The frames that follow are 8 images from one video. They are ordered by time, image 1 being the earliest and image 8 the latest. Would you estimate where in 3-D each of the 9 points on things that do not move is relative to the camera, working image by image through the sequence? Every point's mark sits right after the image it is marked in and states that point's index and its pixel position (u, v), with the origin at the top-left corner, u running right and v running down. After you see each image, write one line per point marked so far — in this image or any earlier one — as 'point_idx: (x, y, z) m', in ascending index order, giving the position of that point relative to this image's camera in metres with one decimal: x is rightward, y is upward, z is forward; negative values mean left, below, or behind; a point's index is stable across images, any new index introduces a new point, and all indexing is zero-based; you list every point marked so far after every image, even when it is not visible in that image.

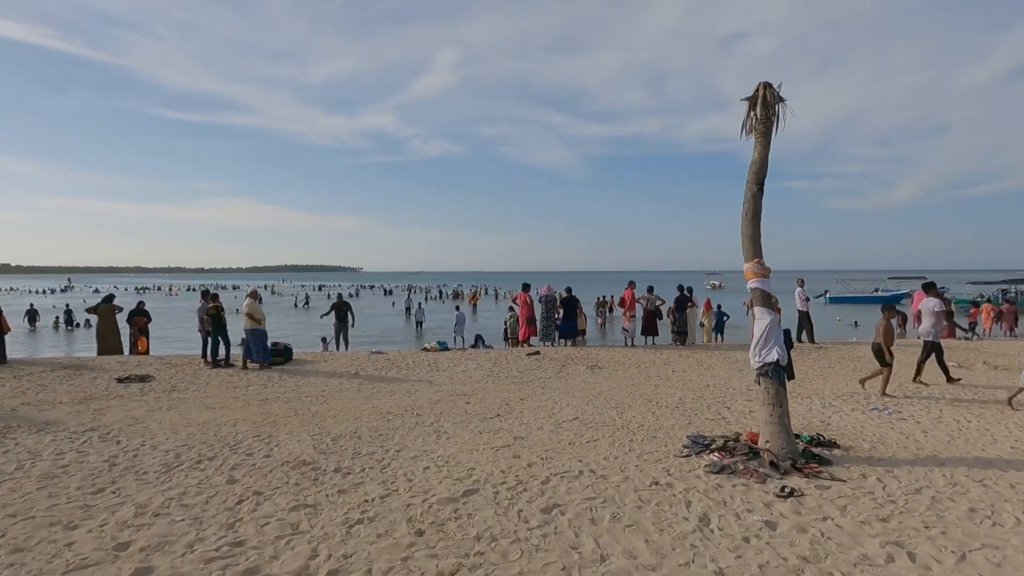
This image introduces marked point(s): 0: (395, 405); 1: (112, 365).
0: (-2.0, -2.0, +9.1) m
1: (-9.7, -1.9, +13.0) m
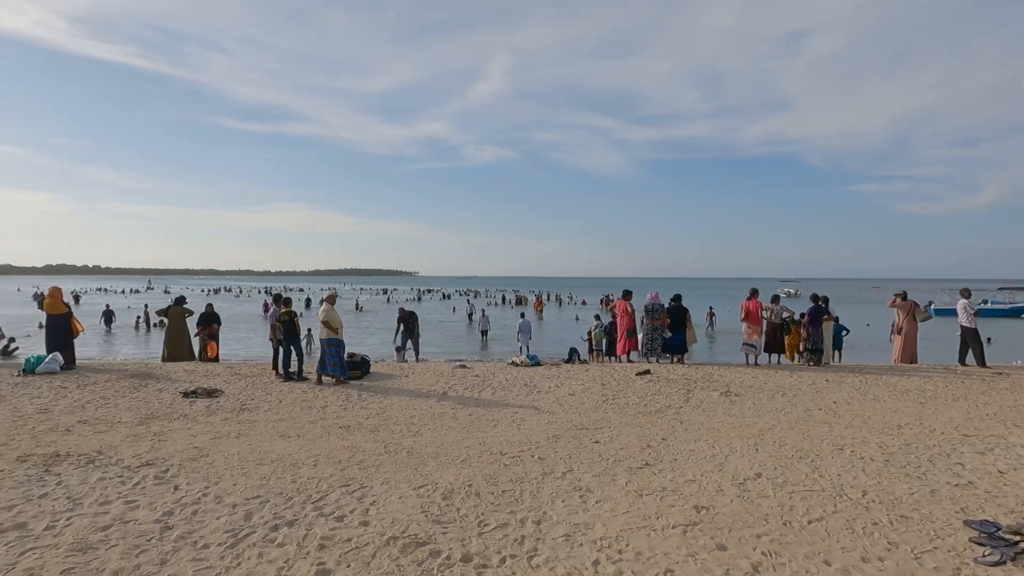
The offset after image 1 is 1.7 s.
0: (-0.1, -2.1, +7.3) m
1: (-7.3, -1.9, +11.8) m
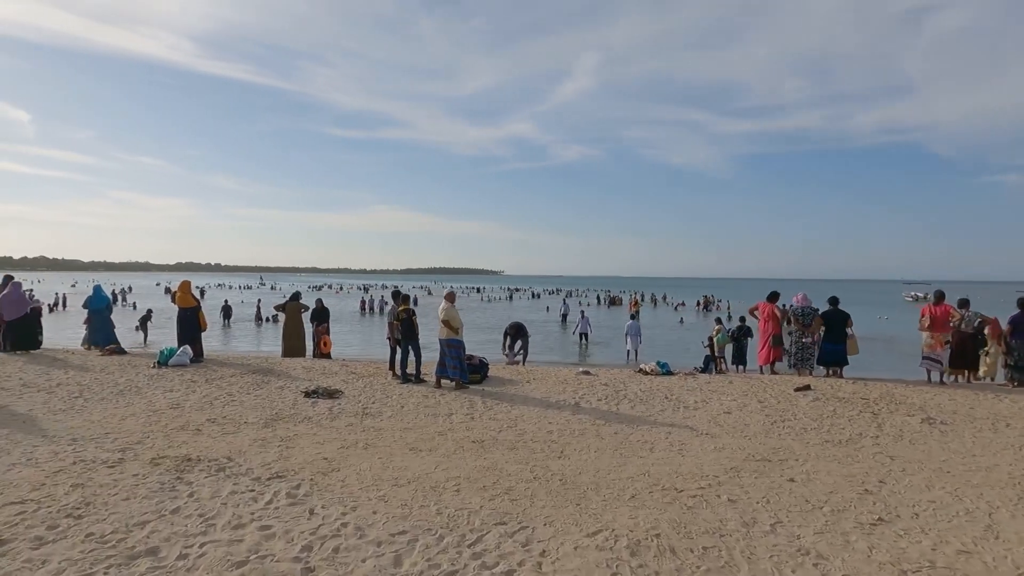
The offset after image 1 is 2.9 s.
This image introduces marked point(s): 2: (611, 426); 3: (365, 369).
0: (+1.8, -2.1, +6.0) m
1: (-4.6, -1.8, +11.6) m
2: (+1.4, -2.0, +7.8) m
3: (-3.3, -1.8, +11.9) m
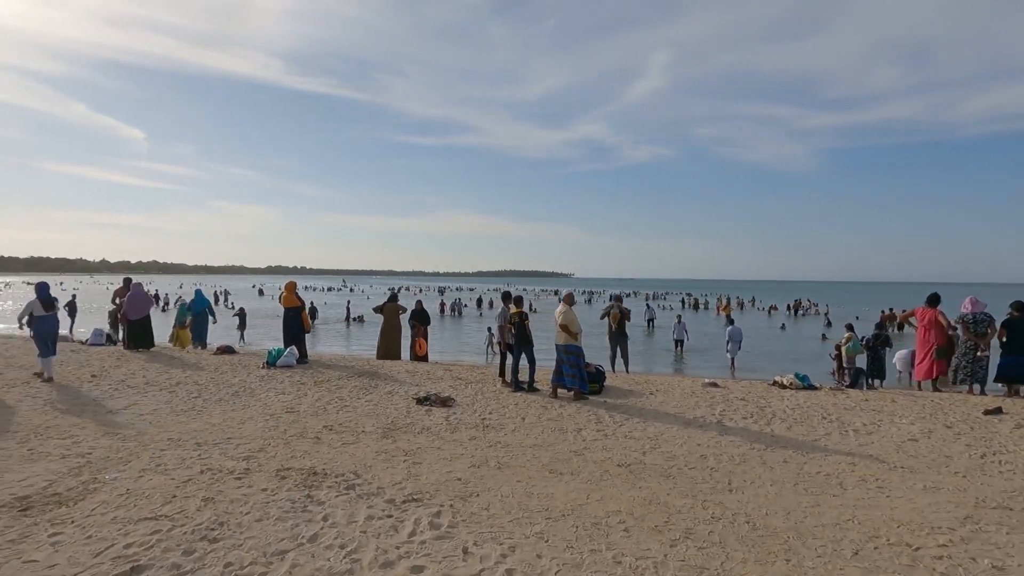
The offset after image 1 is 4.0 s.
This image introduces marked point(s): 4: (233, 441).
0: (+3.4, -2.1, +4.8) m
1: (-2.3, -1.8, +11.2) m
2: (+3.3, -2.0, +6.6) m
3: (-0.9, -1.8, +11.3) m
4: (-3.6, -2.0, +7.0) m
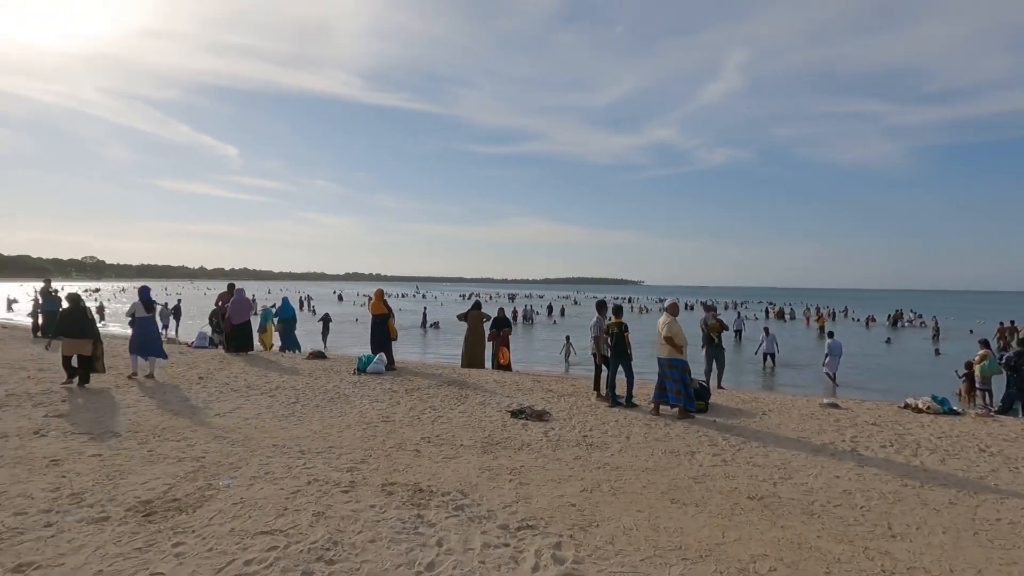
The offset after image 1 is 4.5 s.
0: (+4.4, -2.2, +3.9) m
1: (-0.4, -2.0, +10.9) m
2: (+4.5, -2.2, +5.7) m
3: (+1.0, -2.0, +10.9) m
4: (-2.3, -2.1, +6.9) m
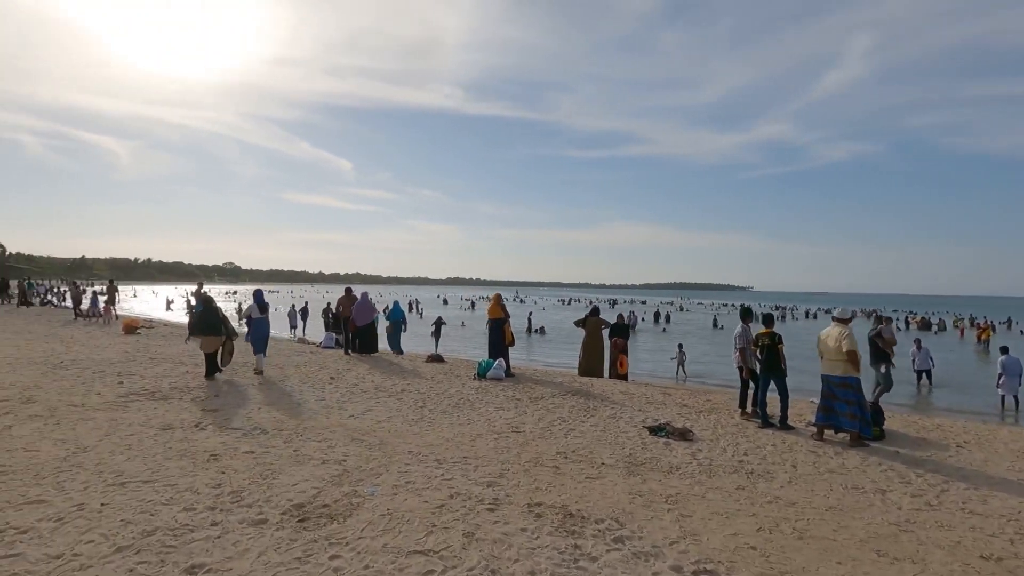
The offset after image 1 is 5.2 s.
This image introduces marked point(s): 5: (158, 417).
0: (+5.5, -2.2, +2.4) m
1: (+2.0, -2.1, +10.3) m
2: (+5.9, -2.2, +4.3) m
3: (+3.4, -2.1, +10.0) m
4: (-0.5, -2.1, +6.6) m
5: (-5.6, -2.0, +8.5) m
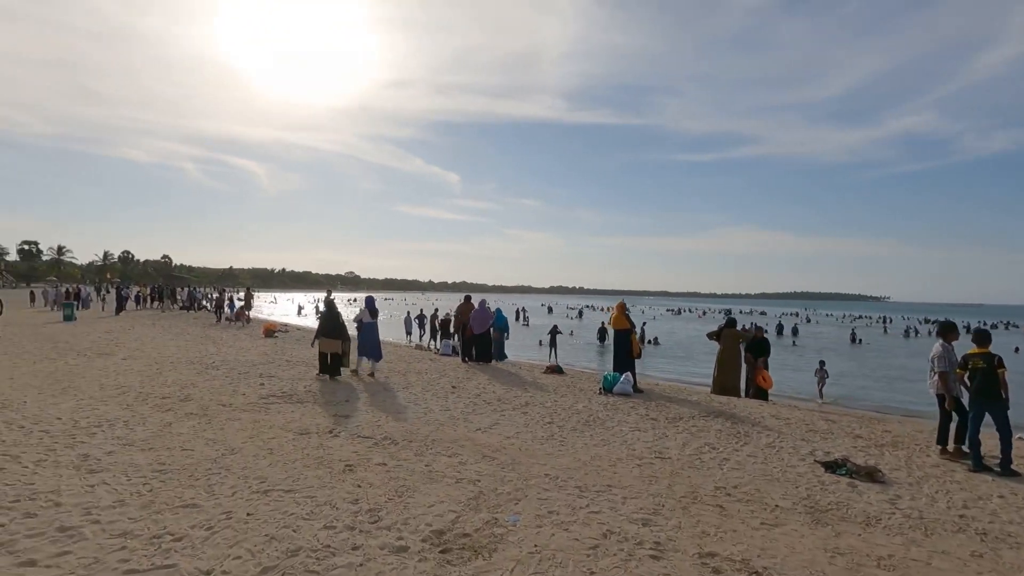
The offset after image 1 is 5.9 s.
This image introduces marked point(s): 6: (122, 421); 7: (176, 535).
0: (+6.3, -2.3, +0.6) m
1: (+4.3, -2.2, +9.0) m
2: (+7.0, -2.3, +2.3) m
3: (+5.6, -2.3, +8.4) m
4: (+1.1, -2.2, +5.9) m
5: (-3.5, -2.2, +8.7) m
6: (-6.1, -2.1, +8.4) m
7: (-2.8, -2.0, +4.4) m
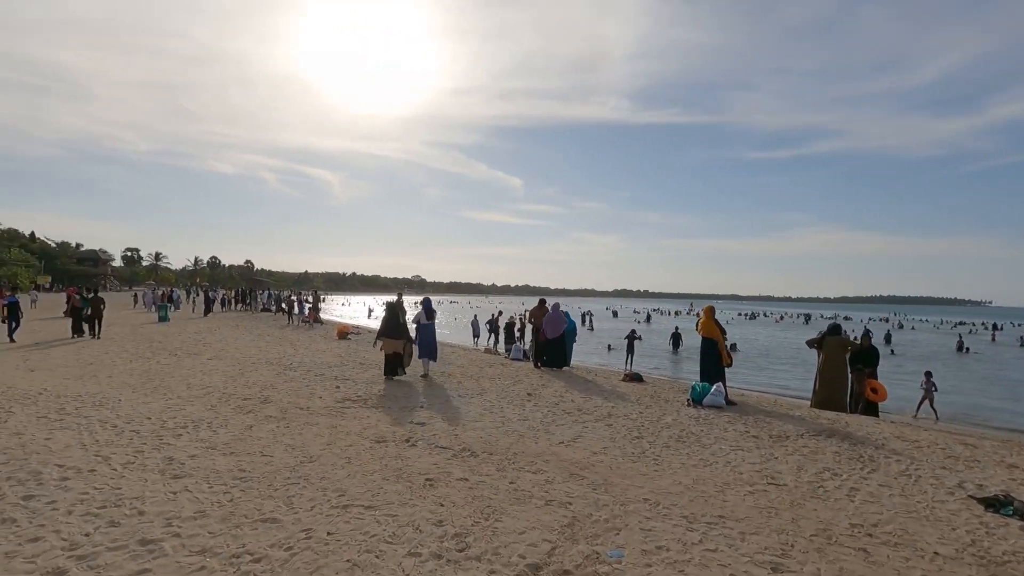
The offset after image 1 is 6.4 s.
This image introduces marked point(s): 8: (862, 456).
0: (+6.6, -2.3, -0.7) m
1: (+5.6, -2.3, +7.8) m
2: (+7.5, -2.3, +0.9) m
3: (+6.8, -2.3, +7.1) m
4: (+2.1, -2.2, +5.1) m
5: (-2.2, -2.2, +8.4) m
6: (-4.8, -2.1, +8.4) m
7: (-2.0, -2.0, +4.1) m
8: (+4.7, -2.3, +7.2) m
